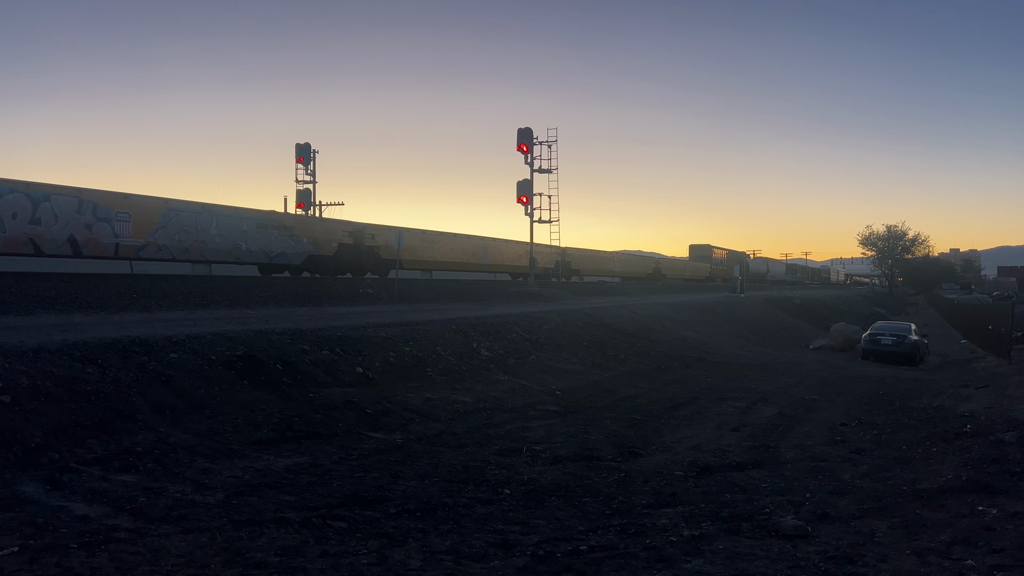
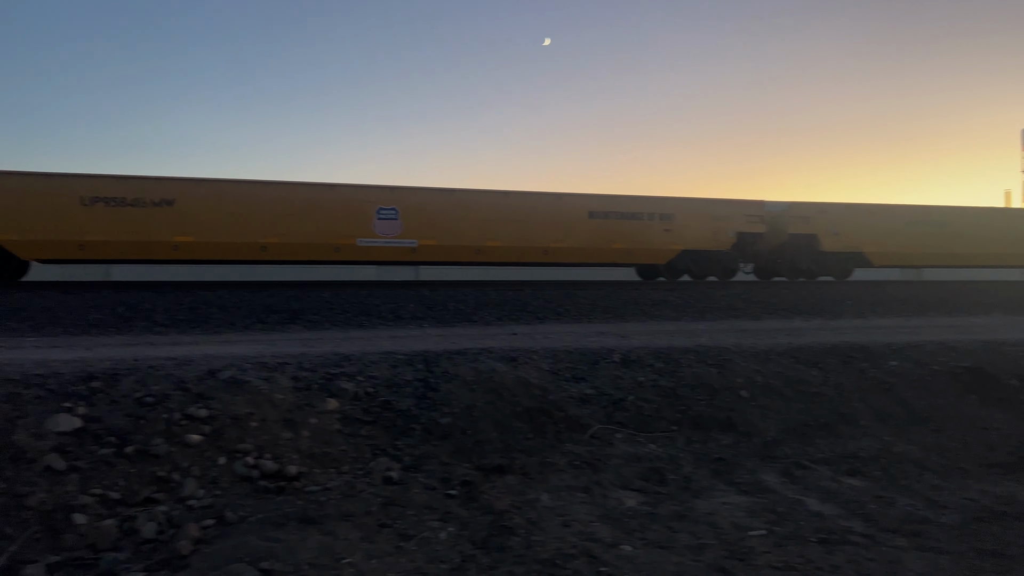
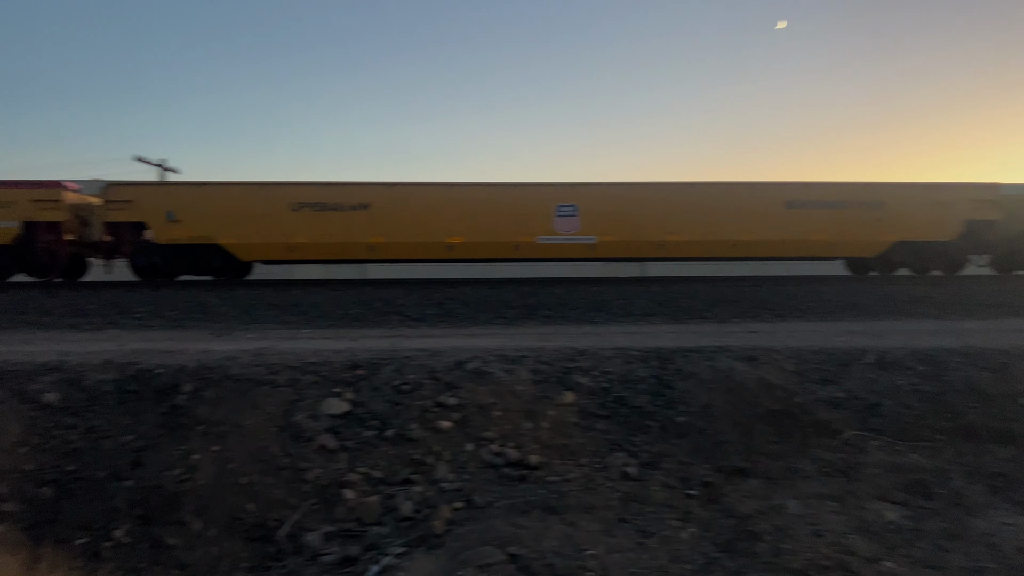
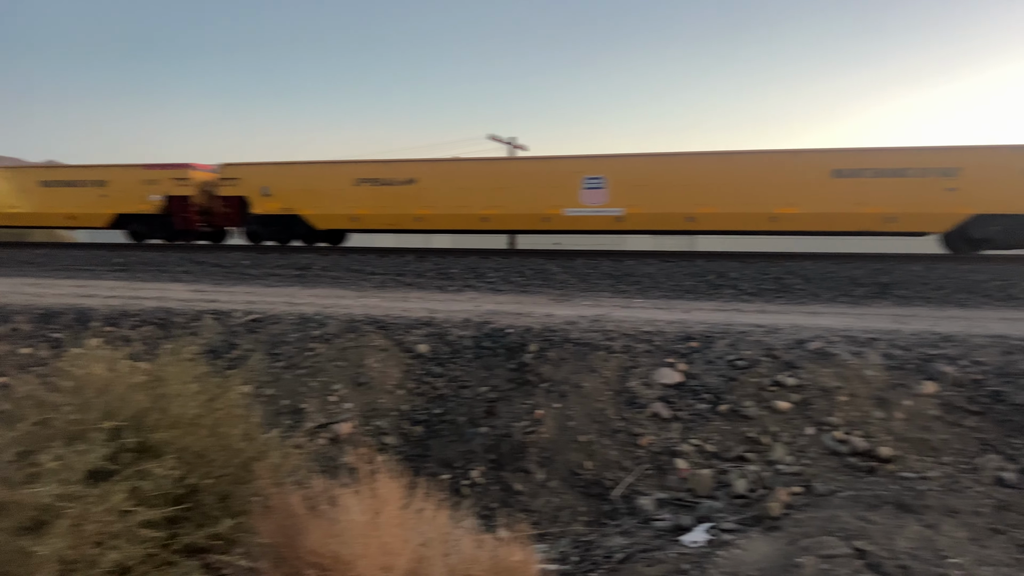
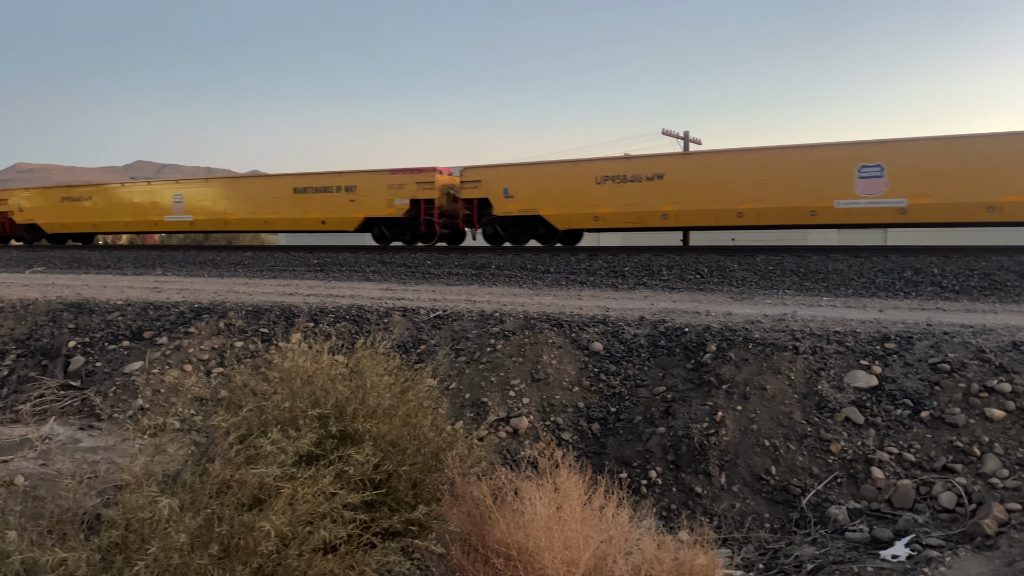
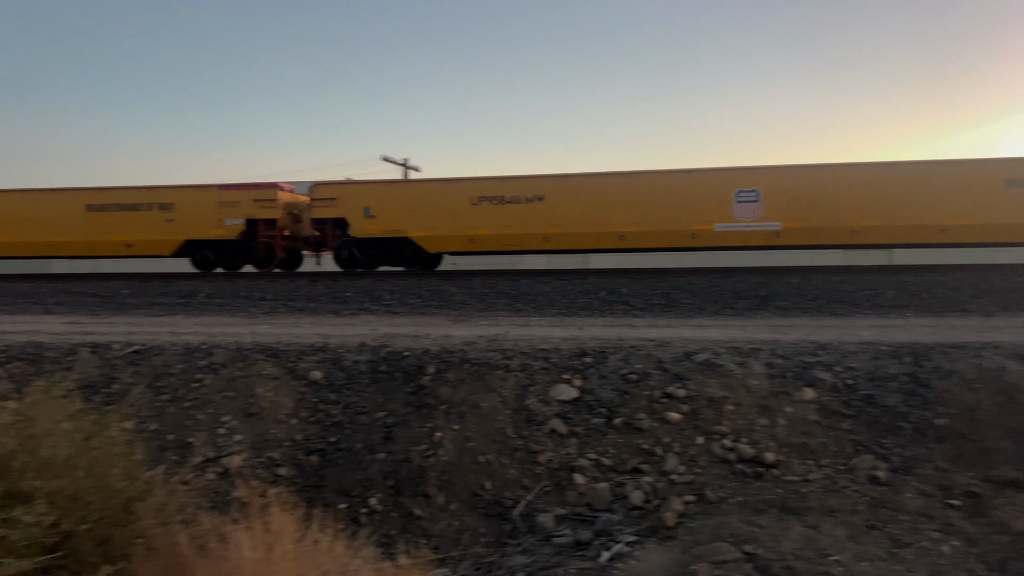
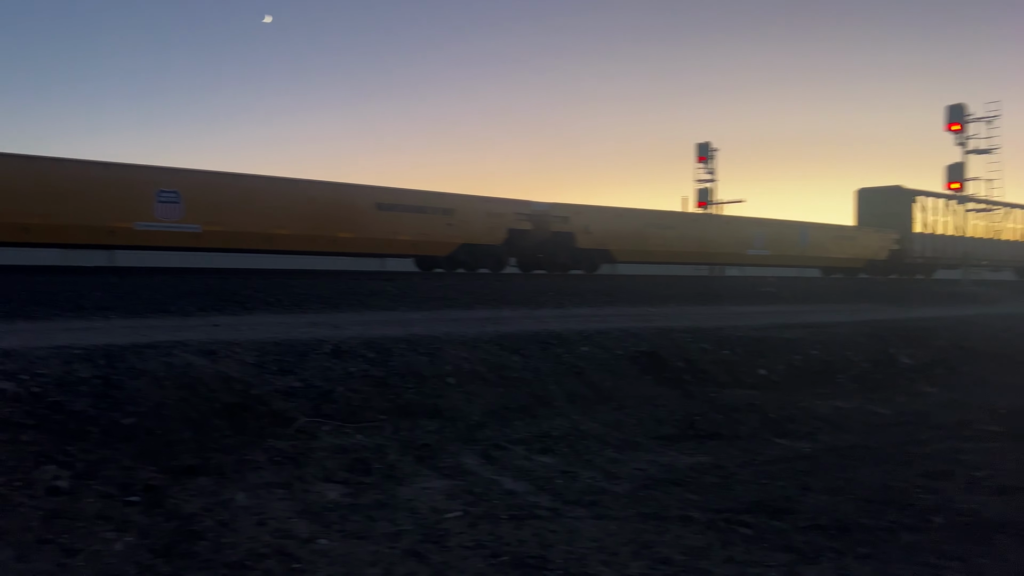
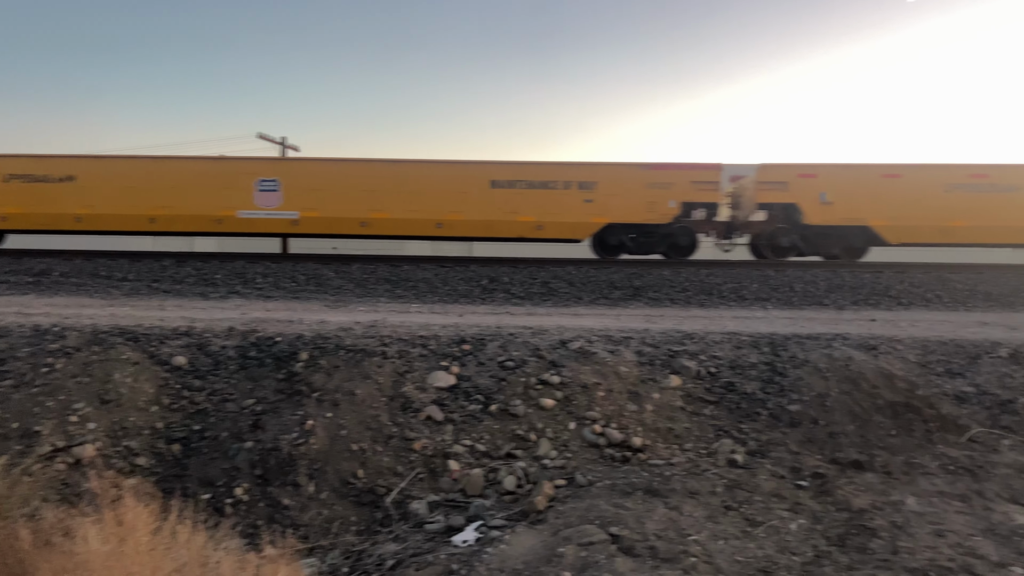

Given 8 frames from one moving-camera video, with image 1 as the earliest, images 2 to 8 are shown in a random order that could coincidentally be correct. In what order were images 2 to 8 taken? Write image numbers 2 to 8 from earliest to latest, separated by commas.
7, 2, 3, 6, 5, 4, 8
